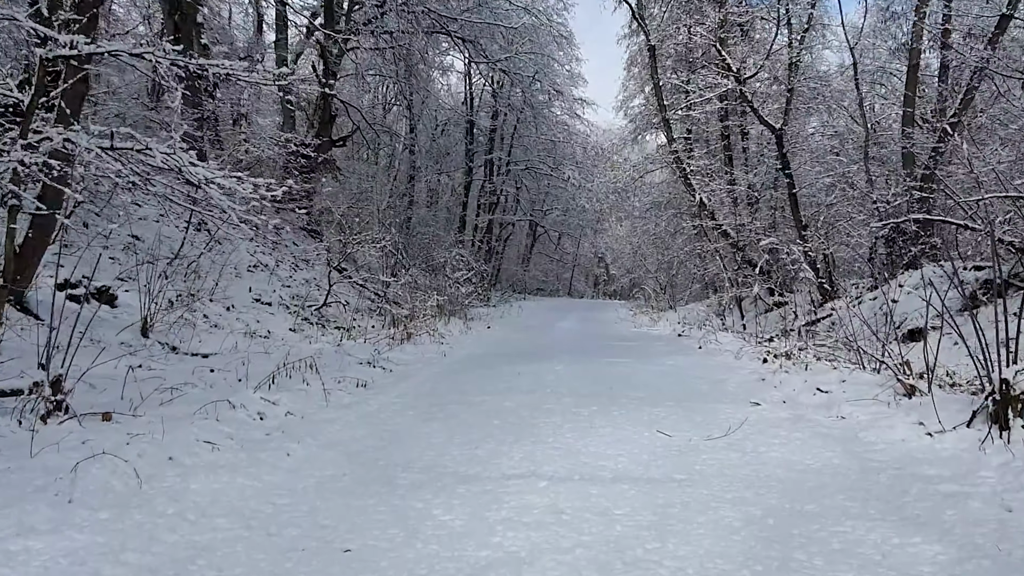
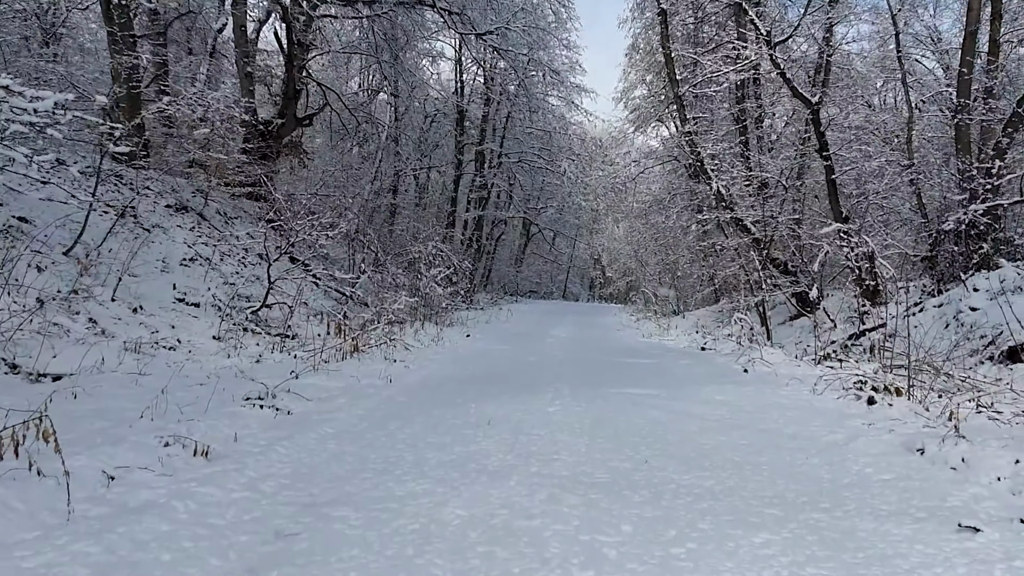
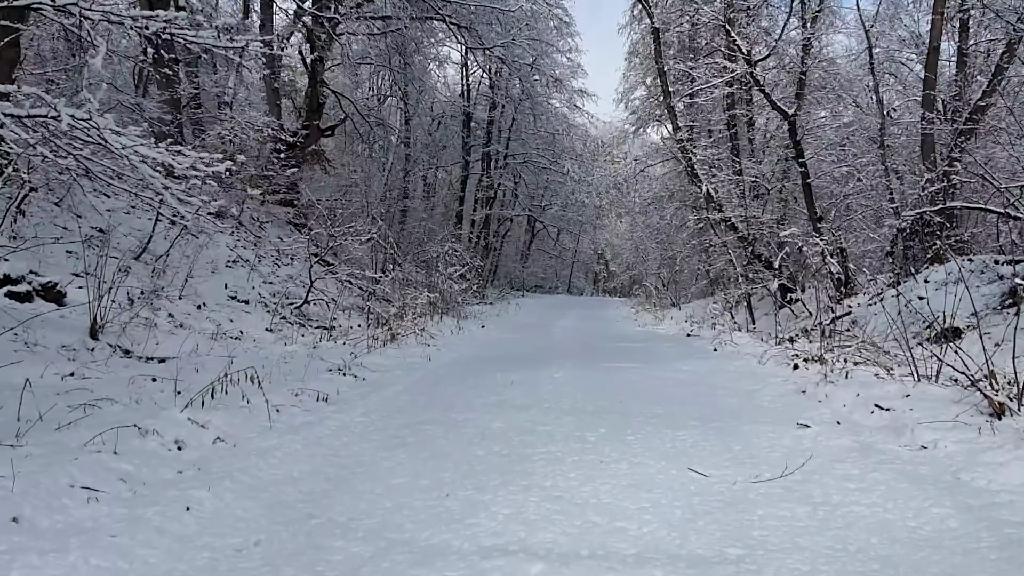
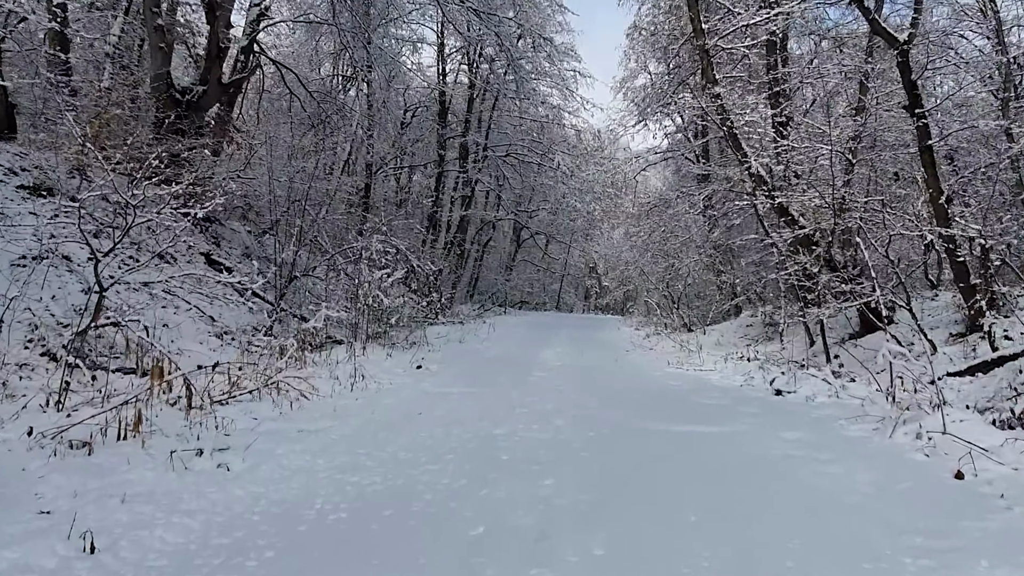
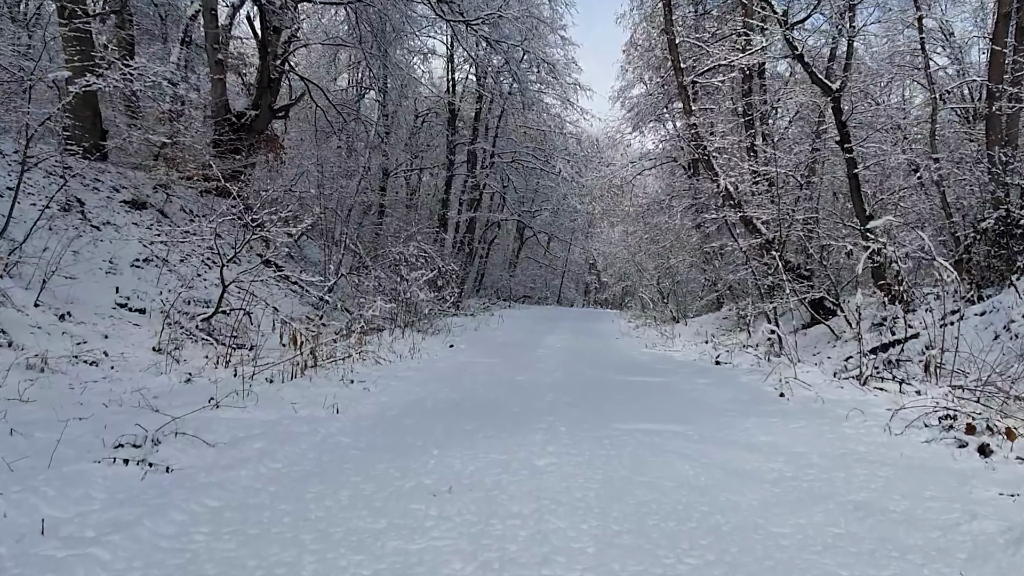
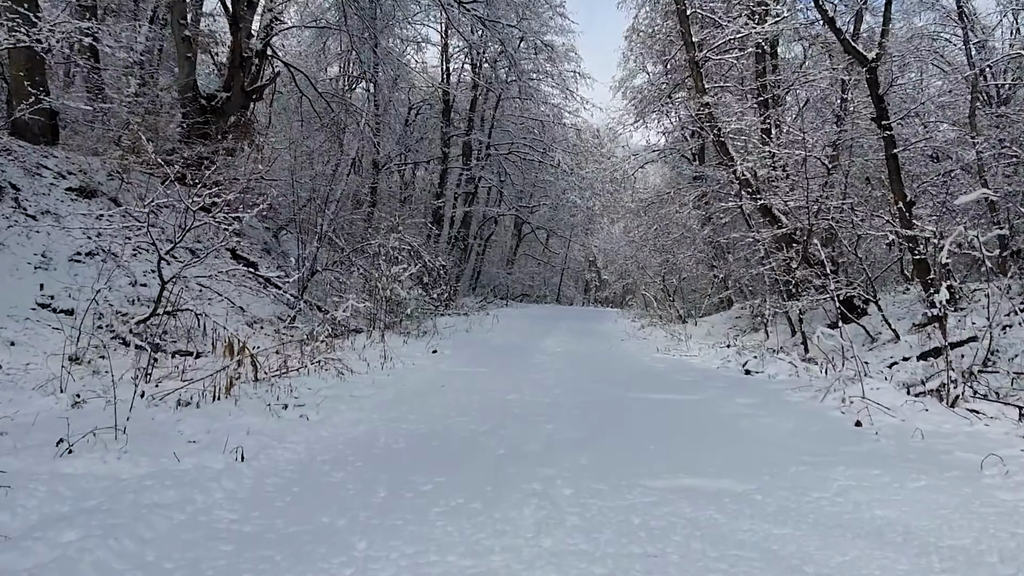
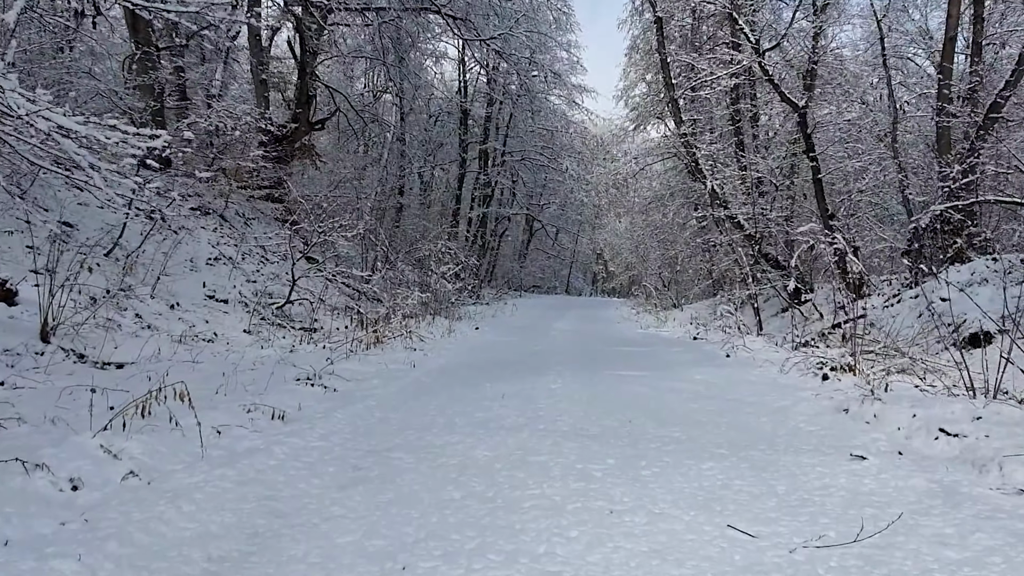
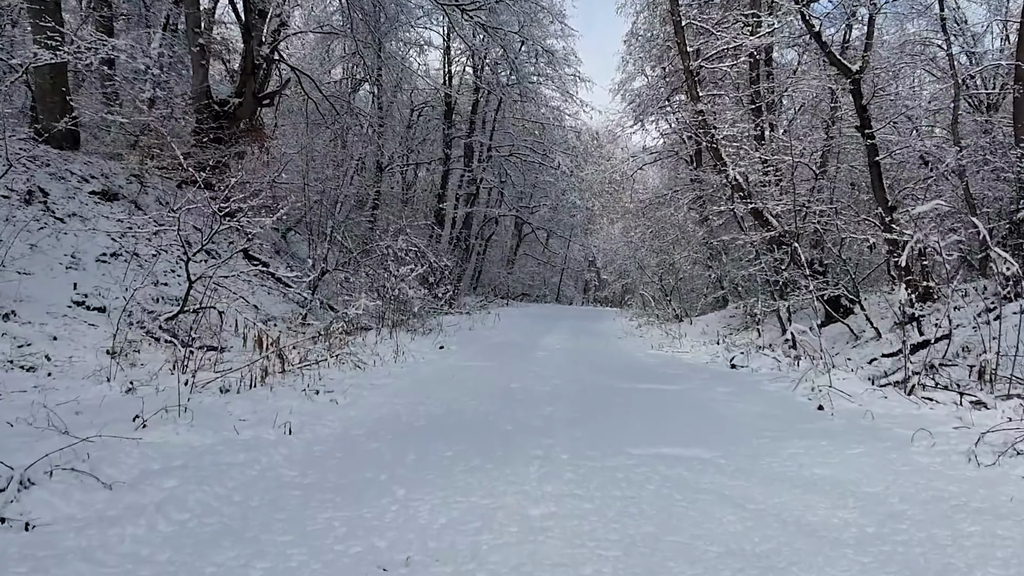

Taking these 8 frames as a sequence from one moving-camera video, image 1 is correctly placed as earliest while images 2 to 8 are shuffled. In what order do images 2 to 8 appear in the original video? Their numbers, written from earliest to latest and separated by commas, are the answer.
3, 7, 2, 5, 8, 6, 4
